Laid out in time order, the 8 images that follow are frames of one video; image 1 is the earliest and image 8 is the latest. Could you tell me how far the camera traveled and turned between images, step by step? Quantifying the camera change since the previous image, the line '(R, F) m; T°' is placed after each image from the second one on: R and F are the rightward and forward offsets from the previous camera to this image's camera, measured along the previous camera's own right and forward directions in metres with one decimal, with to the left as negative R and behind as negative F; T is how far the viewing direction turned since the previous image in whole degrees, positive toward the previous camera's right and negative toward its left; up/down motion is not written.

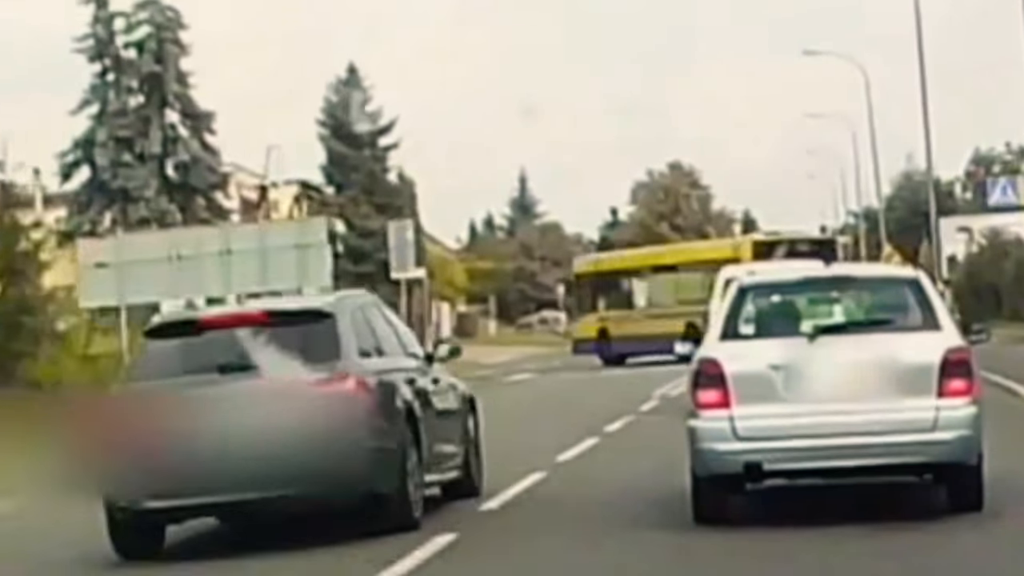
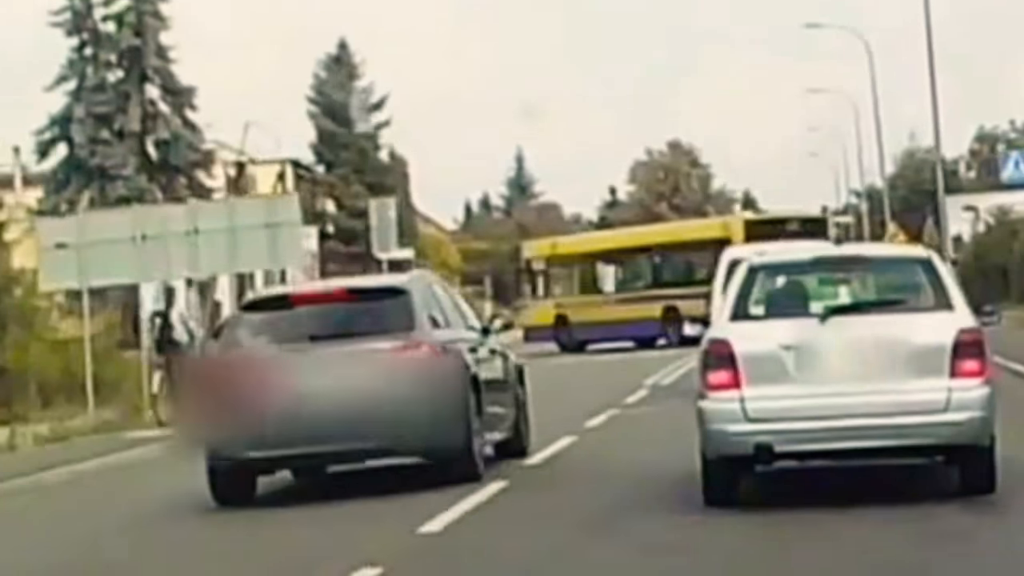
(-0.3, +0.3) m; +1°
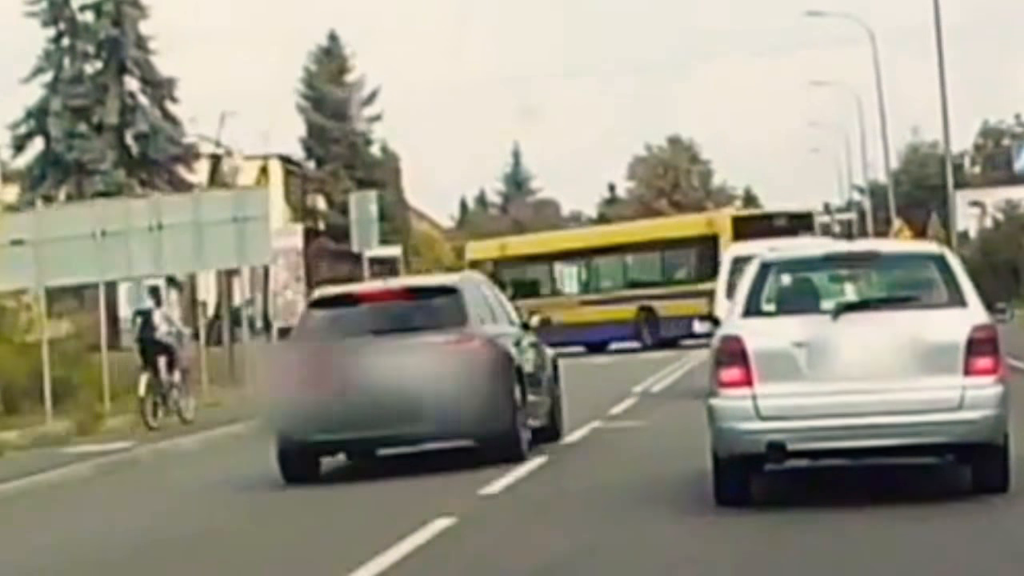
(-0.4, +0.2) m; +1°
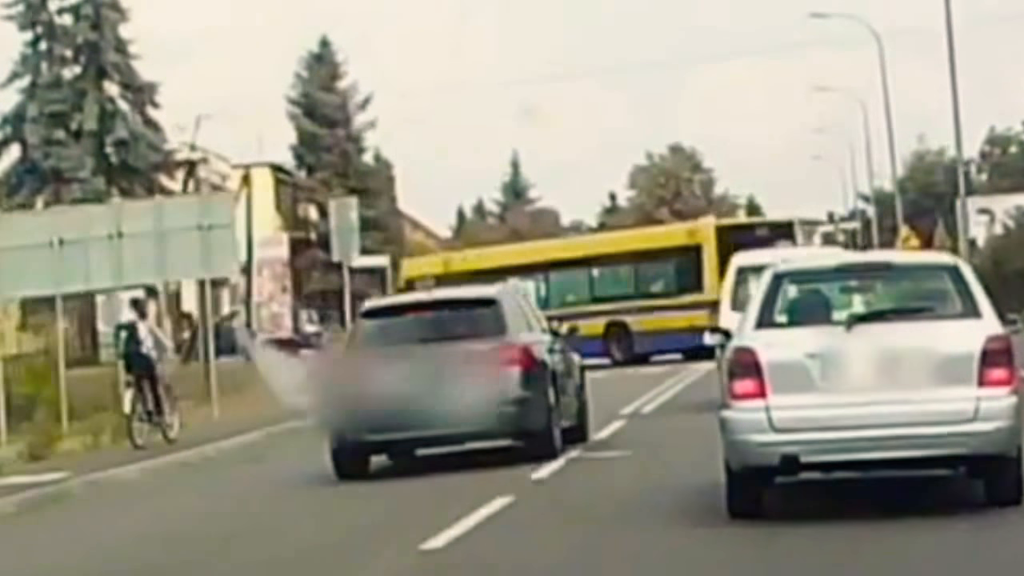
(-0.4, +0.2) m; +1°
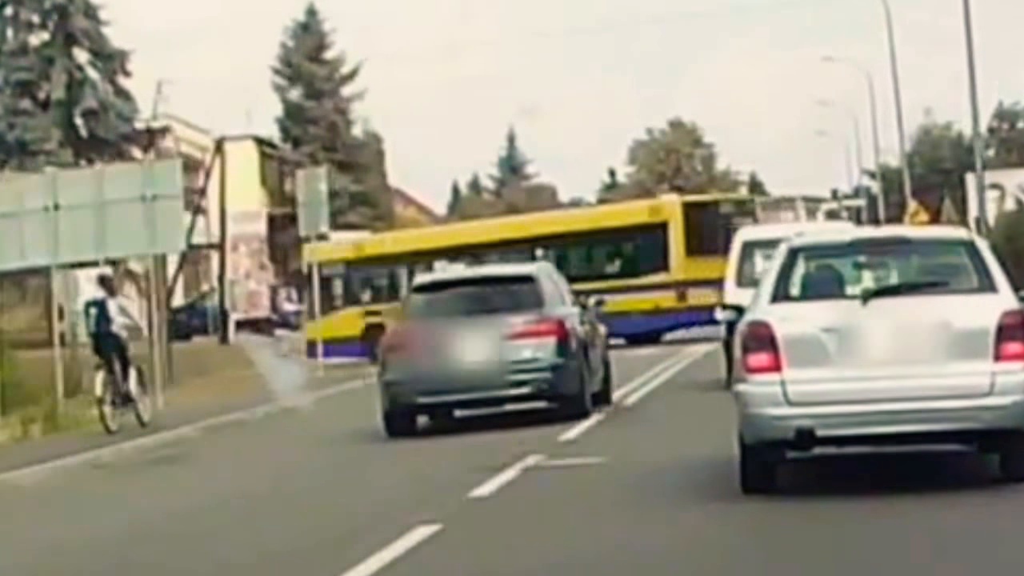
(-0.5, +0.3) m; +2°
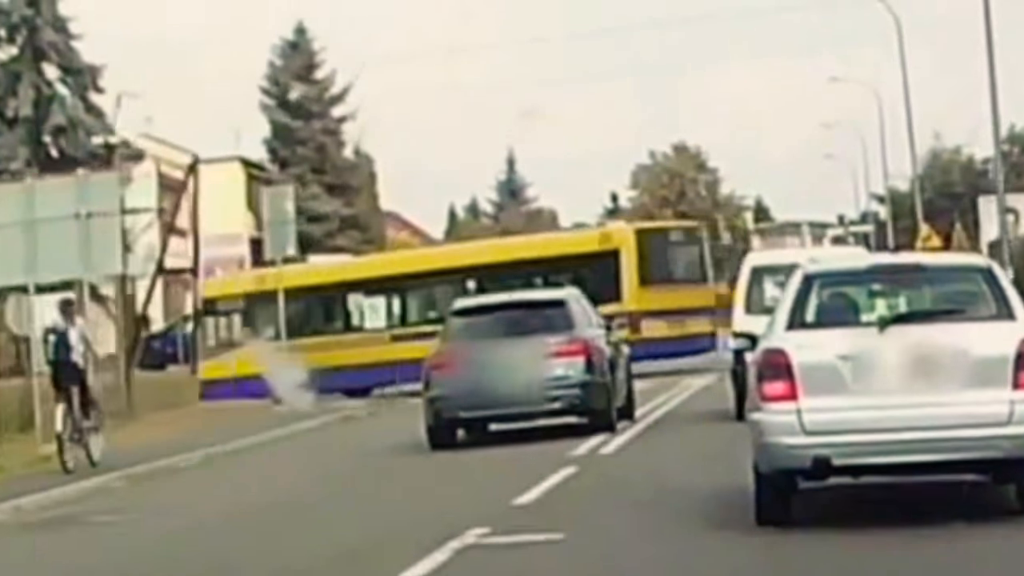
(-0.4, +0.3) m; +1°
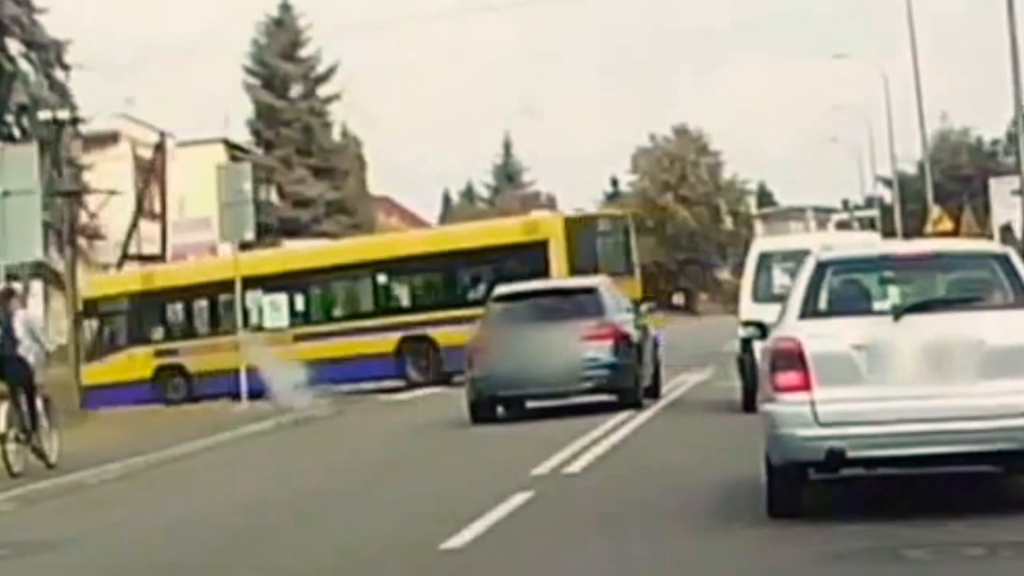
(-0.3, +0.4) m; +1°
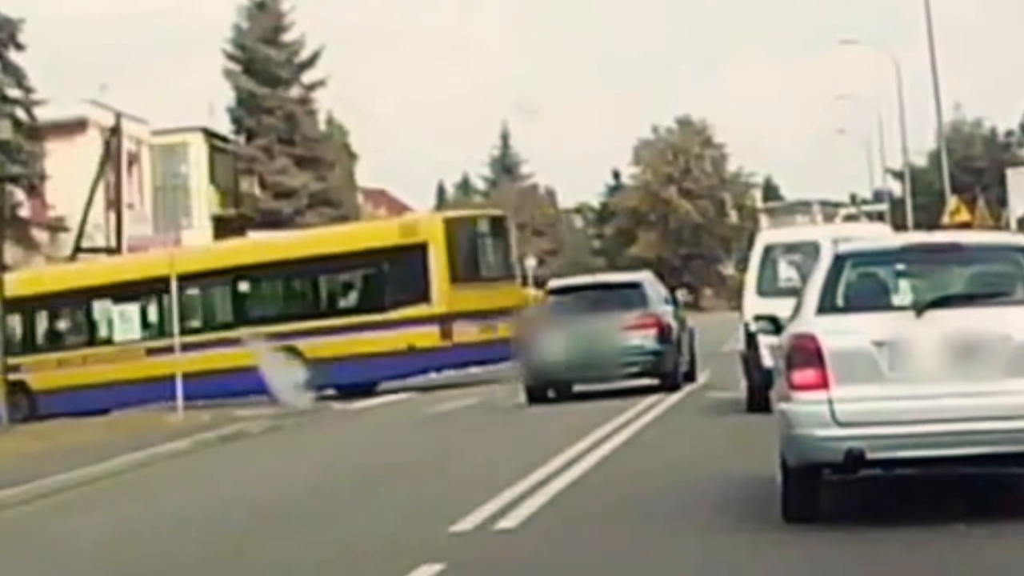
(-0.3, +0.5) m; +1°
